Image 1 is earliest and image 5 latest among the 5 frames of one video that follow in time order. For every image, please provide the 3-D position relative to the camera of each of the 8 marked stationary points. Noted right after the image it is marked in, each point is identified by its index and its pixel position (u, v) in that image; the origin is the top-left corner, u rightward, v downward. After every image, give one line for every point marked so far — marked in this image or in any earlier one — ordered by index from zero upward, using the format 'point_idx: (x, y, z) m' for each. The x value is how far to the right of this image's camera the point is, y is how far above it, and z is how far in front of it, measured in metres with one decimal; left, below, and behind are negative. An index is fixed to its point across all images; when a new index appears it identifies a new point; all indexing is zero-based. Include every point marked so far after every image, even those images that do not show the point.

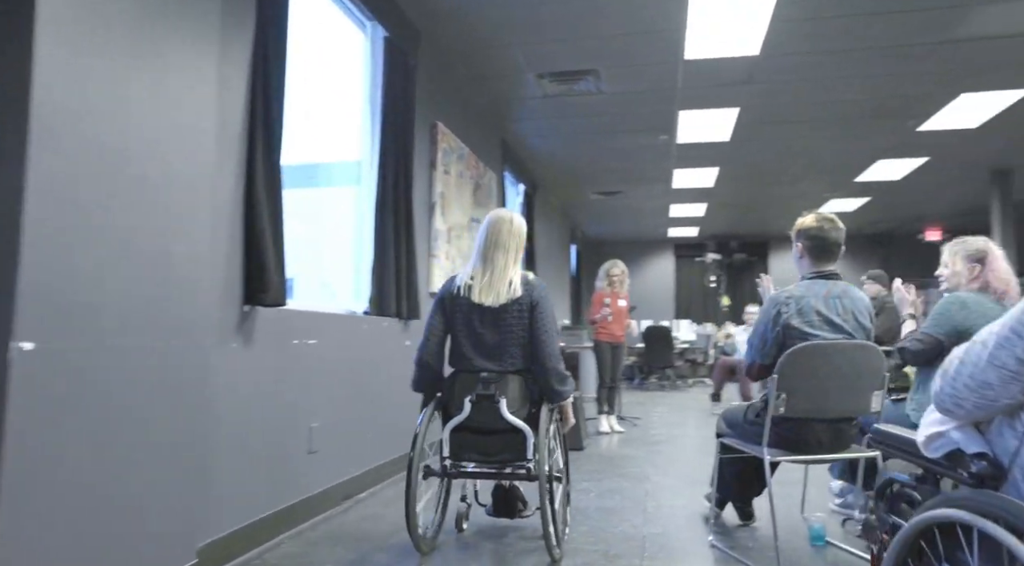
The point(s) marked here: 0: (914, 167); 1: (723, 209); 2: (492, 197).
0: (+5.0, +1.4, +9.4) m
1: (+3.3, +1.2, +11.9) m
2: (-0.2, +0.8, +6.8) m
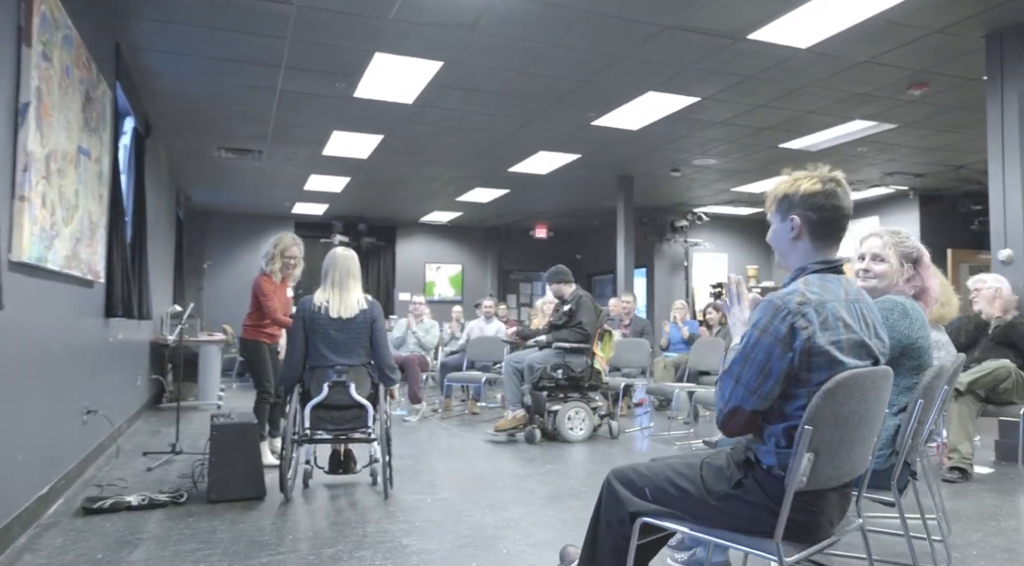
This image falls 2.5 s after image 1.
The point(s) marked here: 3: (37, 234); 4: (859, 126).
0: (+0.6, +1.5, +9.4) m
1: (-2.1, +1.4, +10.7) m
2: (-2.5, +1.0, +4.5) m
3: (-2.0, +0.2, +3.2) m
4: (+3.7, +1.7, +7.9) m
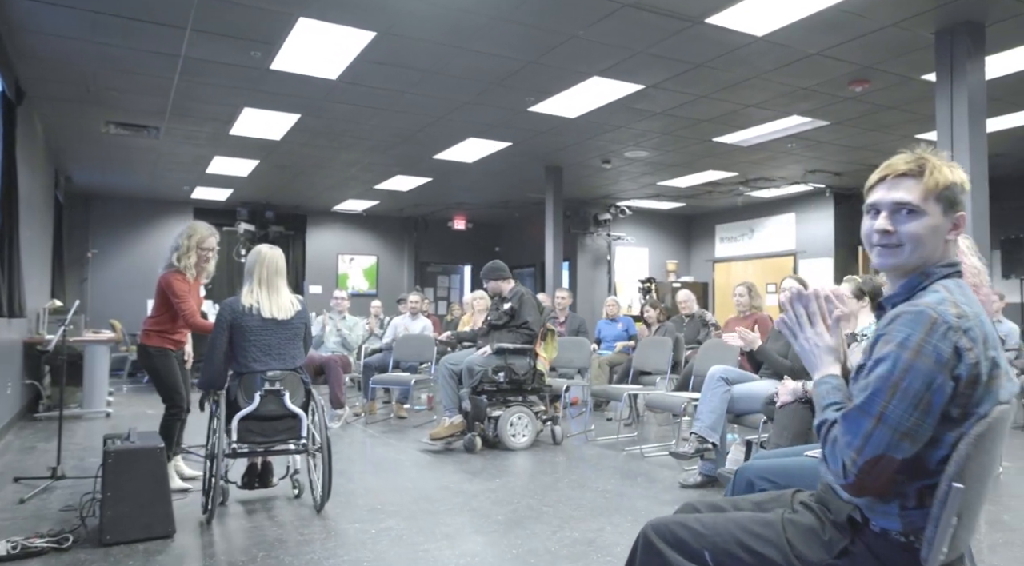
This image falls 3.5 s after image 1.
0: (-0.2, +1.6, +9.0) m
1: (-3.1, +1.5, +9.9) m
2: (-2.7, +1.0, +3.7) m
3: (-2.1, +0.2, +2.5) m
4: (+2.9, +1.7, +7.9) m
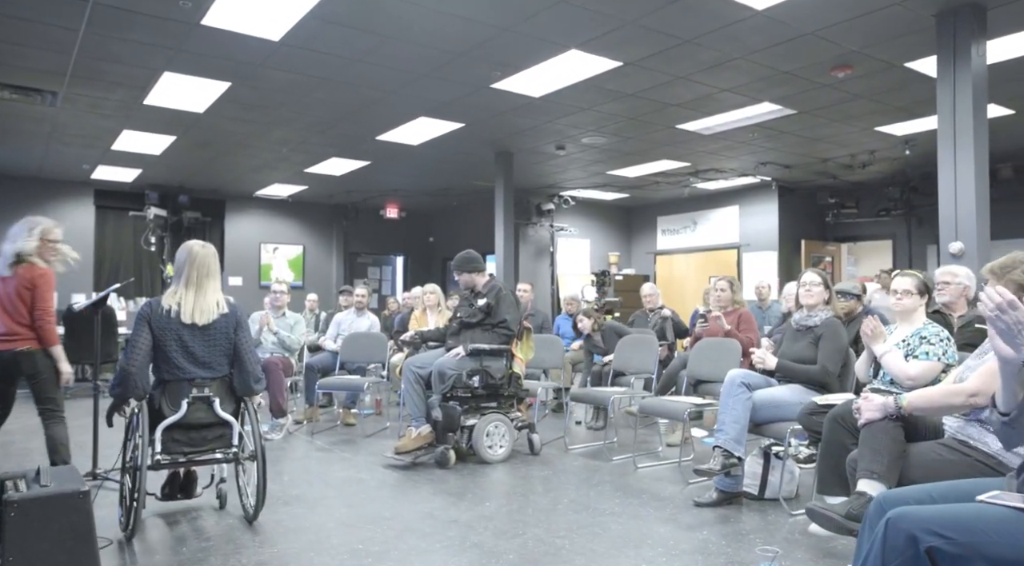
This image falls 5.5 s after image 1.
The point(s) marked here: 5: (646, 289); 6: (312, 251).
0: (-0.8, +1.6, +8.3) m
1: (-3.8, +1.6, +8.9) m
2: (-2.6, +1.0, +2.8) m
3: (-1.9, +0.2, +1.6) m
4: (+2.5, +1.7, +7.6) m
5: (+1.3, -0.1, +7.4) m
6: (-3.4, +0.5, +12.8) m
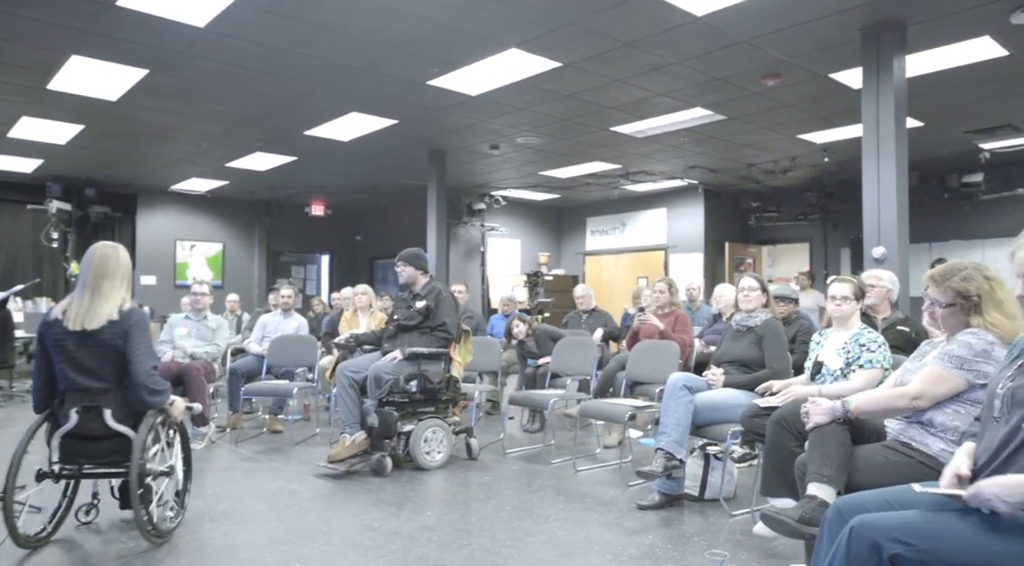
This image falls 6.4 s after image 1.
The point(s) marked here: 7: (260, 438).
0: (-1.5, +1.6, +8.1) m
1: (-4.5, +1.6, +8.4) m
2: (-2.8, +1.0, +2.5) m
3: (-1.9, +0.2, +1.3) m
4: (+1.8, +1.7, +7.7) m
5: (+0.7, -0.1, +7.4) m
6: (-4.5, +0.6, +12.3) m
7: (-1.9, -1.2, +5.8) m
